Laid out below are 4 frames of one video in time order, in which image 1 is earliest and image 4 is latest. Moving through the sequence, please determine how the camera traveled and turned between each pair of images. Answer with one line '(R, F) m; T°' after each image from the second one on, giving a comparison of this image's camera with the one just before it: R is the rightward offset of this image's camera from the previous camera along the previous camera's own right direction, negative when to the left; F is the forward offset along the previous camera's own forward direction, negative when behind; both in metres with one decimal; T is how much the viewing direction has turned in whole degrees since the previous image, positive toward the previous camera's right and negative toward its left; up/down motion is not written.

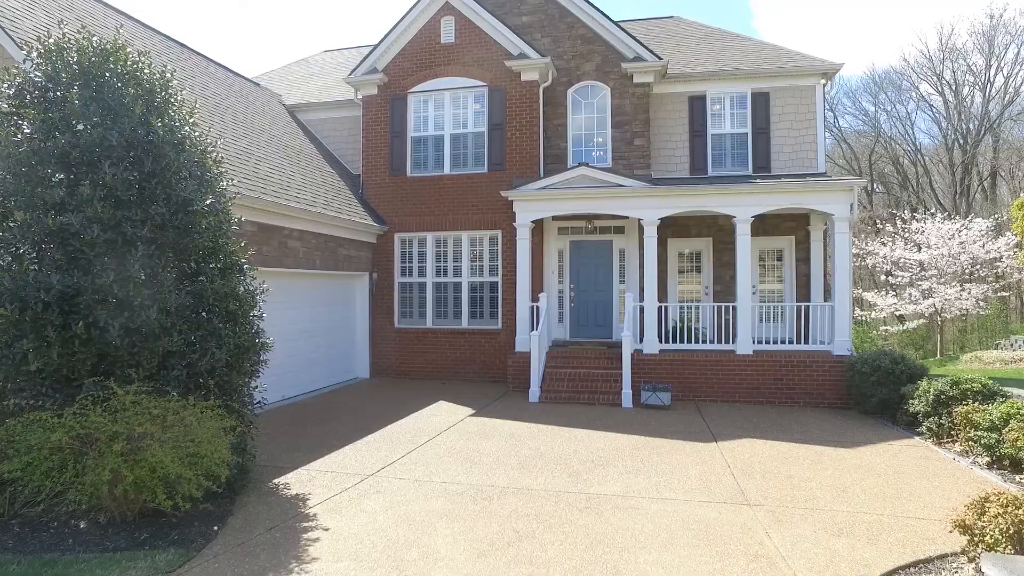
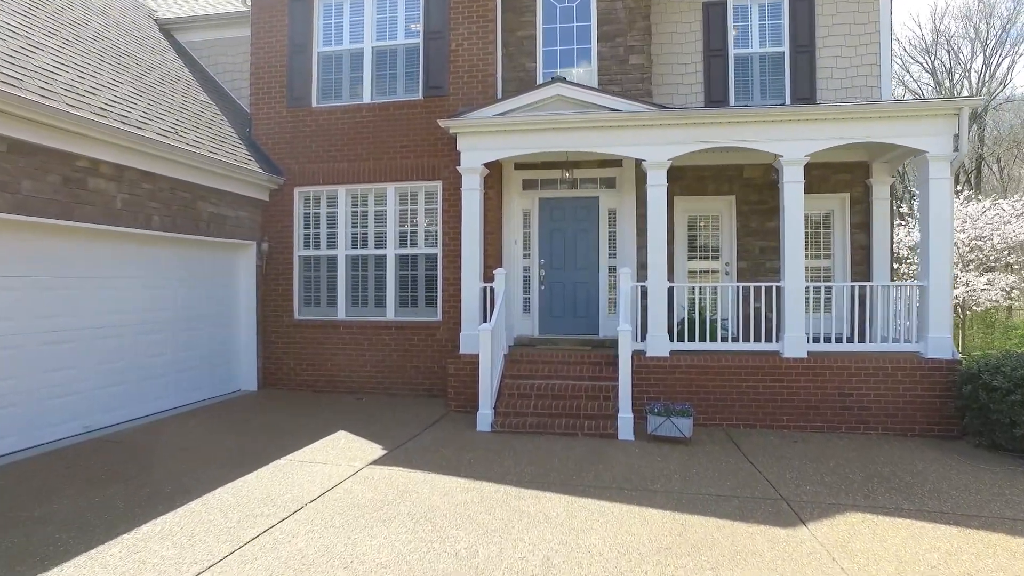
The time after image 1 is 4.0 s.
(+0.3, +3.5) m; +2°
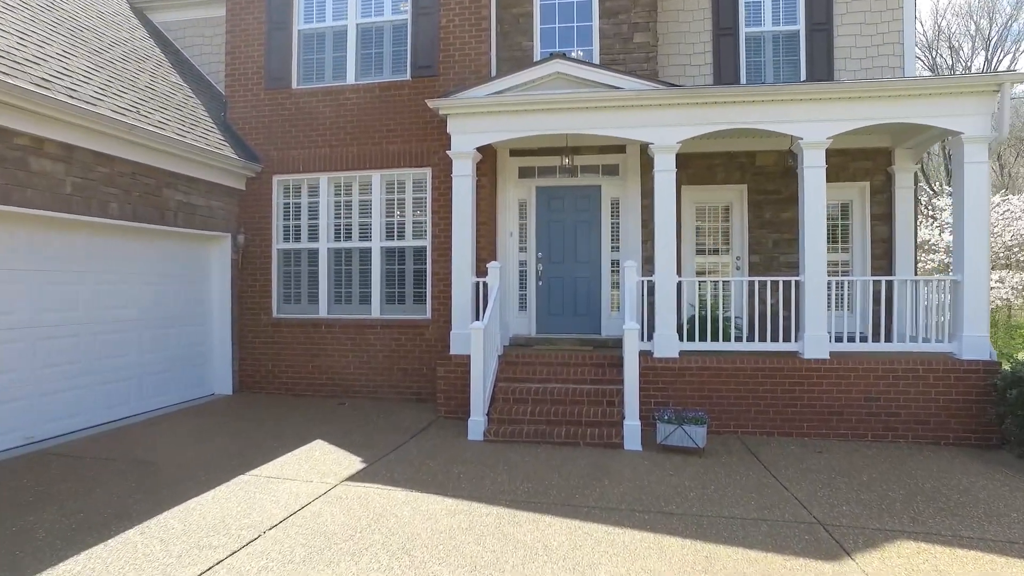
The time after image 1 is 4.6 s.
(0.0, +0.6) m; 0°
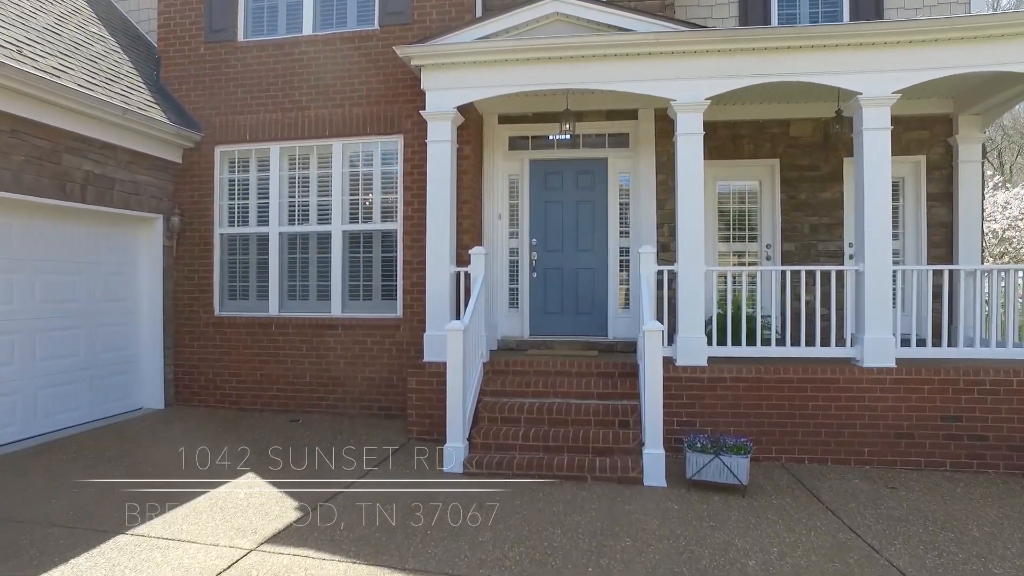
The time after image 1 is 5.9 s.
(0.0, +1.3) m; +1°
